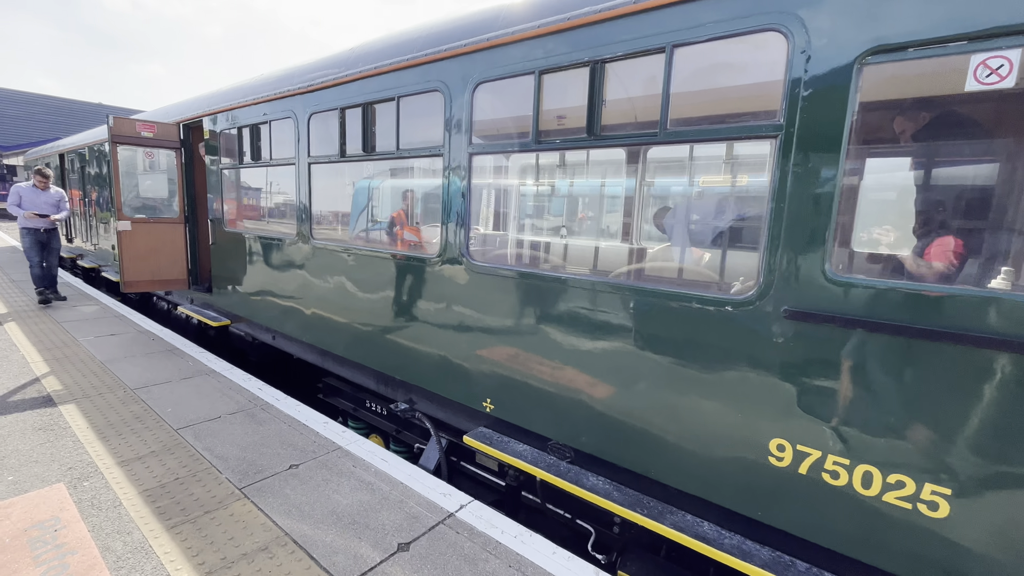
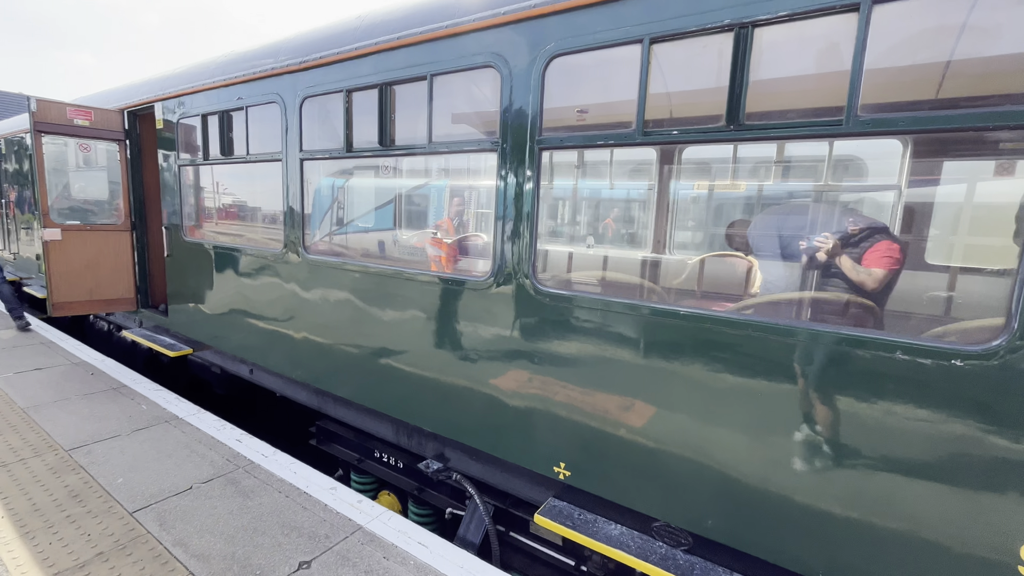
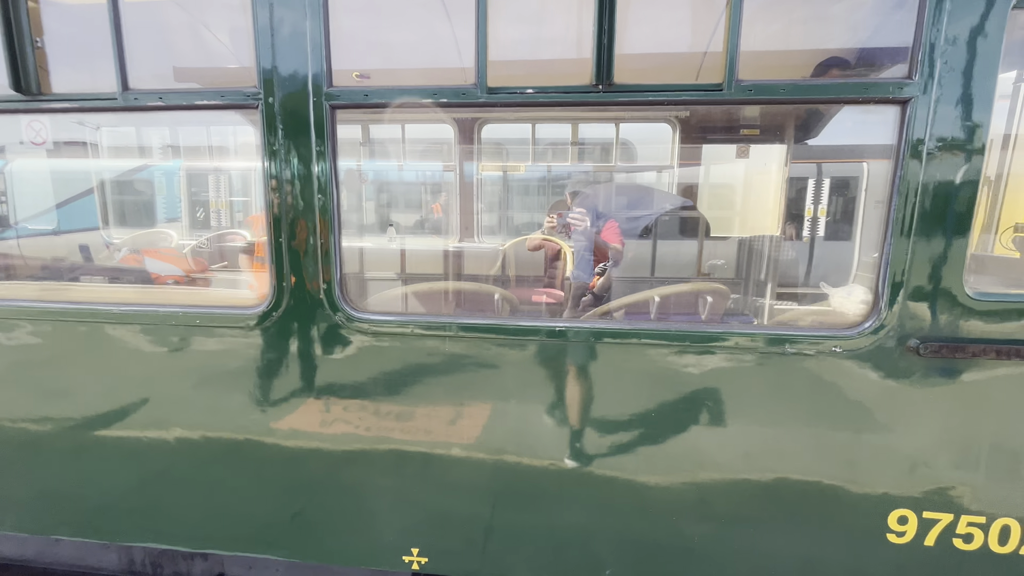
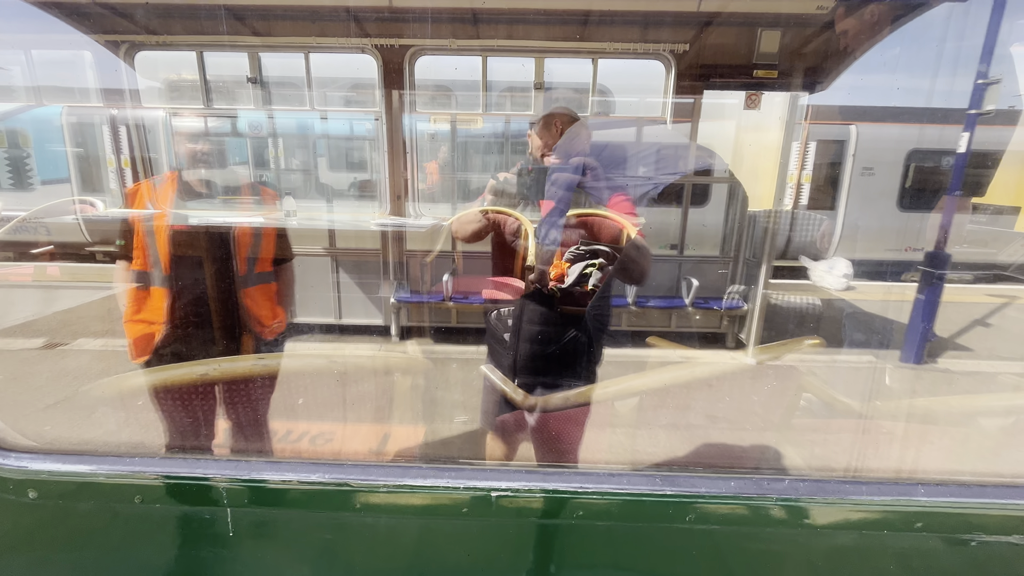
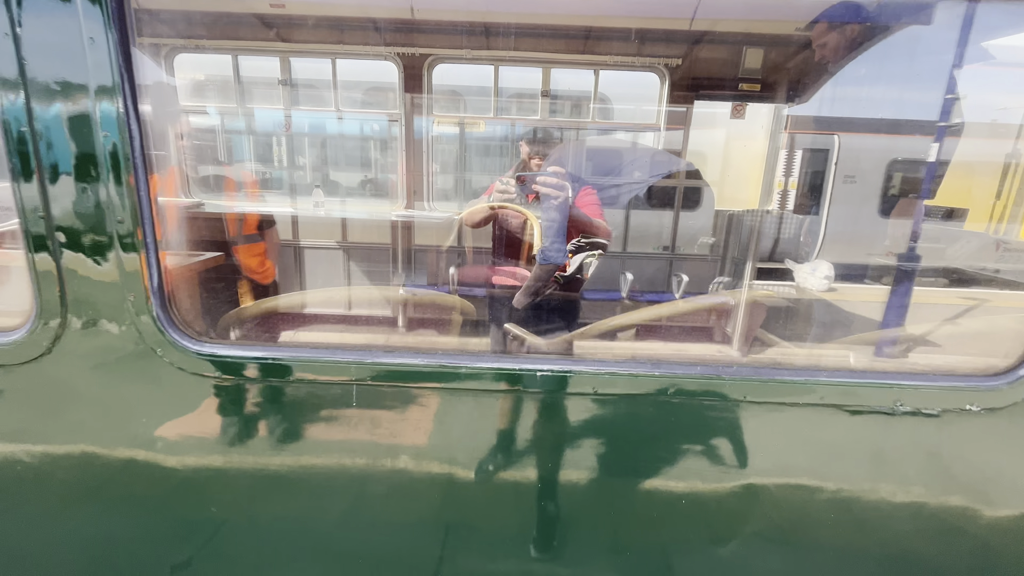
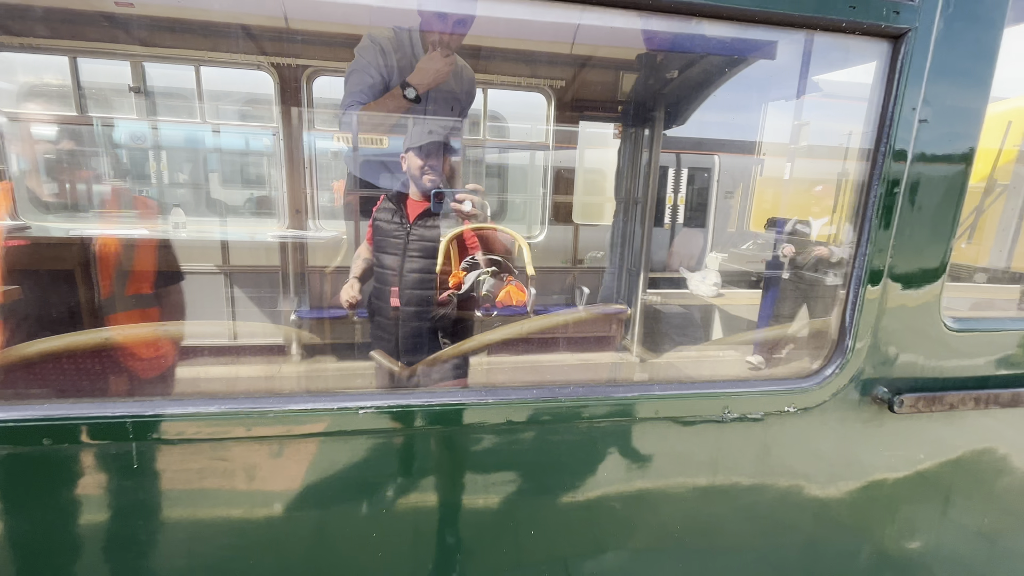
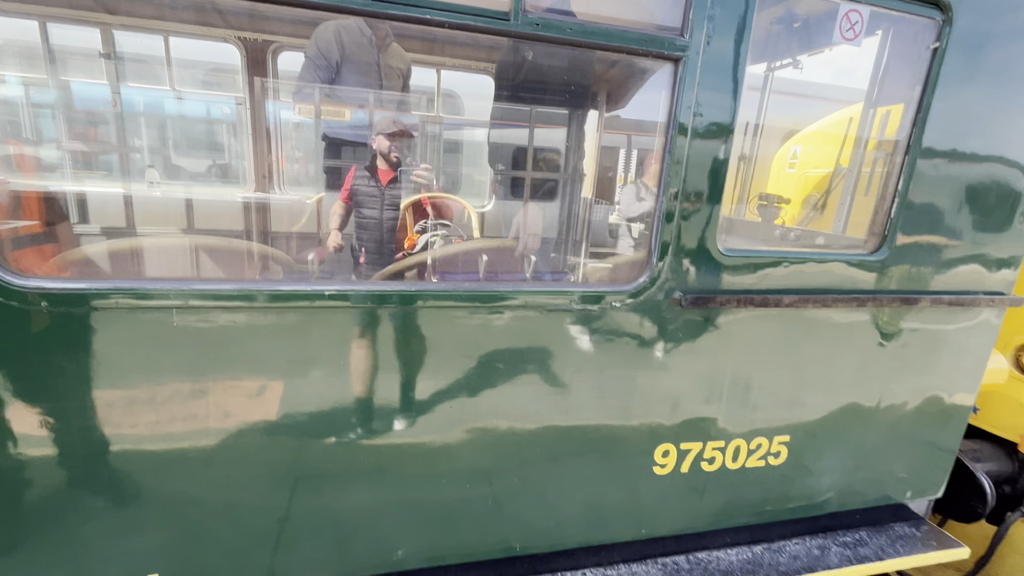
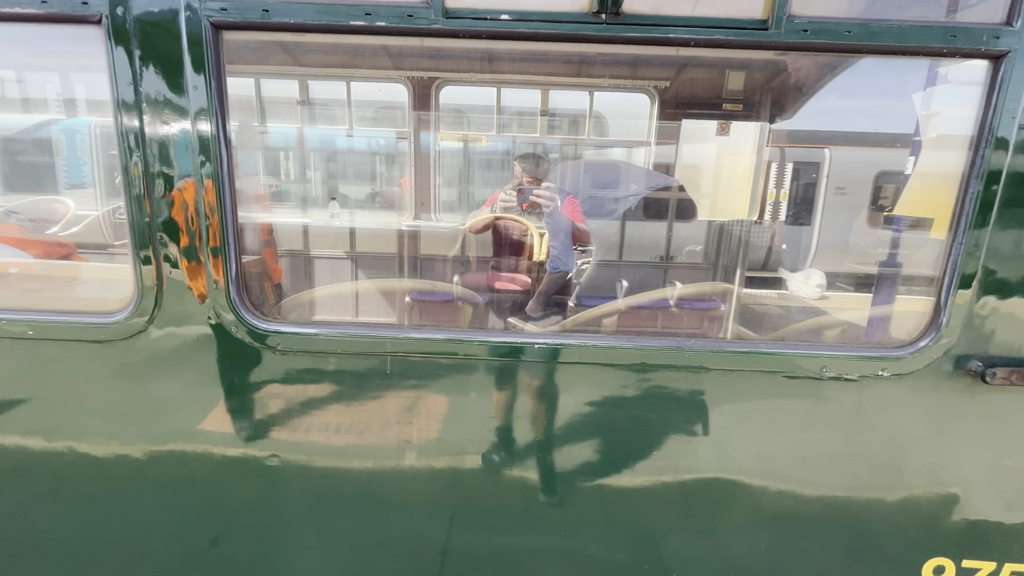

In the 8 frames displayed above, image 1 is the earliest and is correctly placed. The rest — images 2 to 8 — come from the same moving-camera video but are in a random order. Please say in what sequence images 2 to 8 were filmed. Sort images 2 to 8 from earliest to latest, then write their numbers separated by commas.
2, 3, 8, 5, 4, 6, 7
